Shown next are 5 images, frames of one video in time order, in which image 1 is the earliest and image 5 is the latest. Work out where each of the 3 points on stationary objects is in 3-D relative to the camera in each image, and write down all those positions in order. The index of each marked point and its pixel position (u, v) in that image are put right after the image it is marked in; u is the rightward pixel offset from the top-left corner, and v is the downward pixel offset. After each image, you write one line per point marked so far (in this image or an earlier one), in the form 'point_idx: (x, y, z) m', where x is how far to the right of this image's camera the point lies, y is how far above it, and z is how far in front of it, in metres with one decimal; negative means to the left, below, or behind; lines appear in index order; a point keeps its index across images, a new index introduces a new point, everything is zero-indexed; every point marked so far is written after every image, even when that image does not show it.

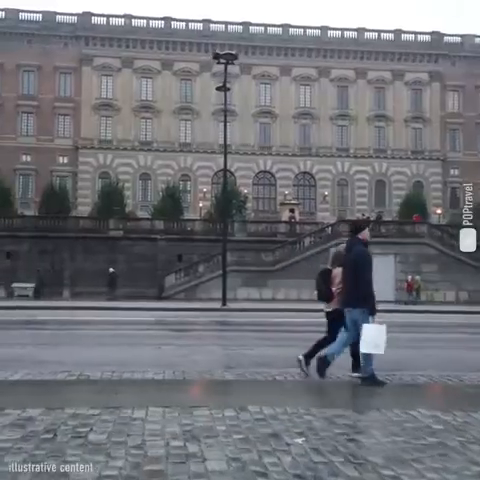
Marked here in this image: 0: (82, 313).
0: (-5.1, -2.4, +19.8) m
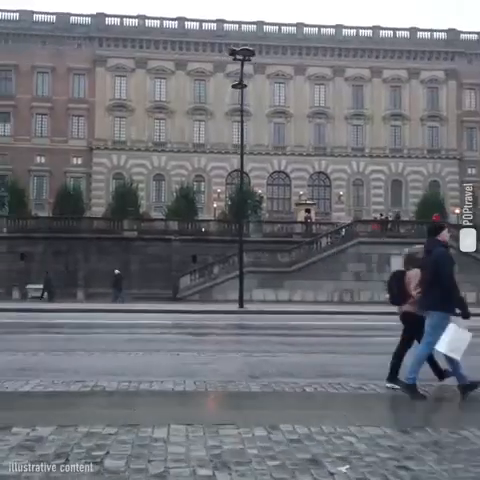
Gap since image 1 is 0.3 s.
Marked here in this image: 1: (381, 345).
0: (-4.5, -2.4, +19.4) m
1: (+3.2, -2.3, +13.6) m
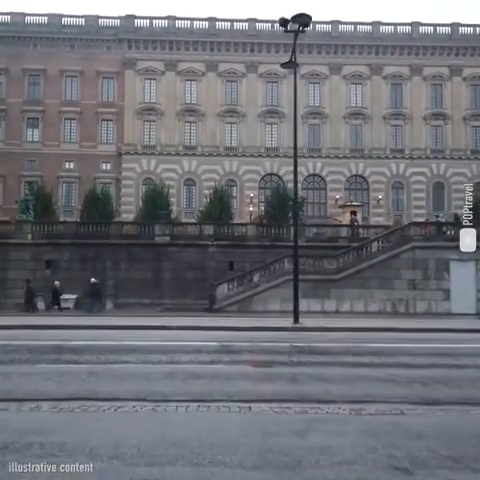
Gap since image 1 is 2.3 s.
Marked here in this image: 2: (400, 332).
0: (-3.0, -2.5, +16.4) m
1: (+4.4, -2.3, +10.3) m
2: (+5.1, -2.9, +19.4) m
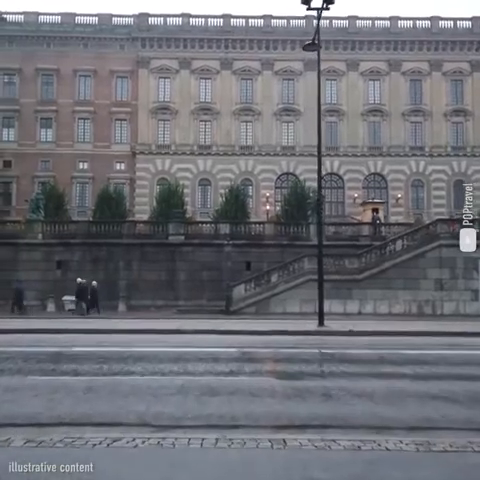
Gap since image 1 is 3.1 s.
0: (-2.5, -2.4, +15.0) m
1: (+4.8, -2.2, +8.7) m
2: (+5.6, -2.8, +17.8) m
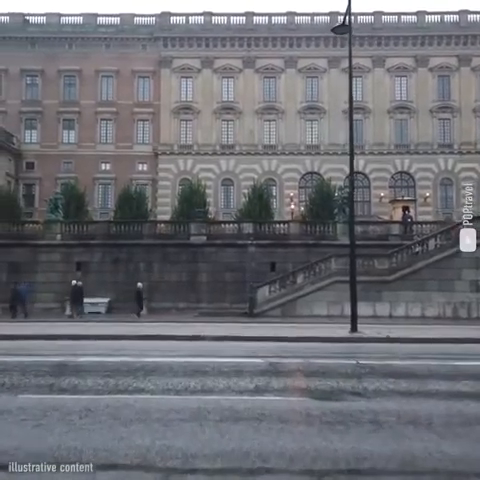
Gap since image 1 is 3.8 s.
0: (-1.9, -2.4, +13.8) m
1: (+5.1, -2.1, +7.3) m
2: (+6.3, -2.7, +16.3) m
